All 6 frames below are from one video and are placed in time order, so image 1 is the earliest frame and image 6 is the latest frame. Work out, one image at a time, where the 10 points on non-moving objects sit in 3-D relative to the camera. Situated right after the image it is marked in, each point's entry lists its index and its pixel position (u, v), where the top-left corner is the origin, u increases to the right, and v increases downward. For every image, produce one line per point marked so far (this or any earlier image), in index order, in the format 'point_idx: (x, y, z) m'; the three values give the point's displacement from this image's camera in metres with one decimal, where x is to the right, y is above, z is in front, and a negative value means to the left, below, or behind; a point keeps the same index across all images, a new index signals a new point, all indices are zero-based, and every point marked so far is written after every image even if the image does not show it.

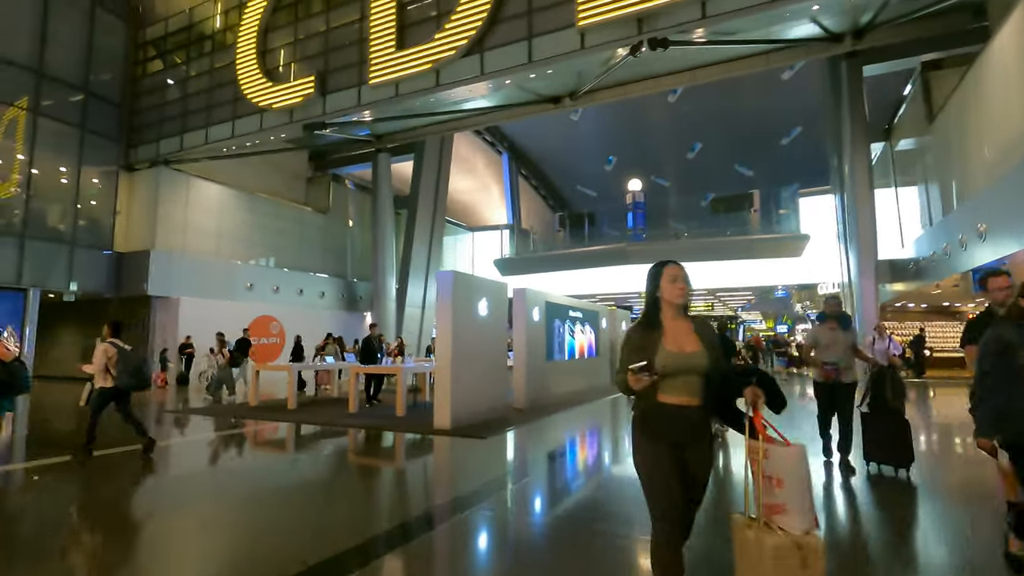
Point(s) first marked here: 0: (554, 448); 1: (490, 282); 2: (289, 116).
0: (+0.6, -2.5, +8.4) m
1: (-0.4, +0.1, +8.9) m
2: (-5.7, +4.4, +13.7) m
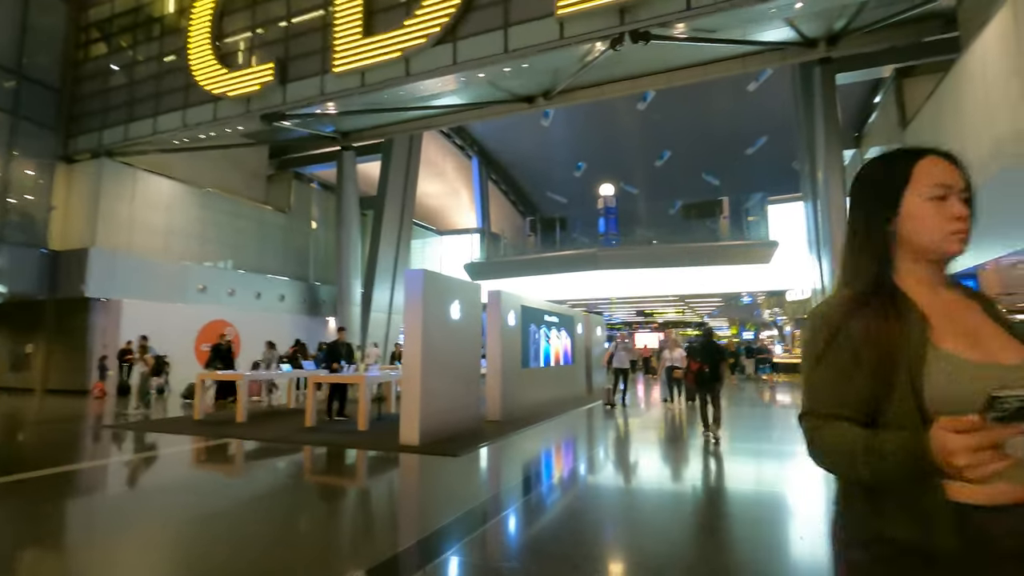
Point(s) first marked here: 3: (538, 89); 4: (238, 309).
0: (+0.2, -2.5, +7.8) m
1: (-0.8, +0.1, +8.3) m
2: (-6.3, +4.3, +12.8) m
3: (+0.8, +6.3, +16.9) m
4: (-9.0, -0.7, +17.7) m
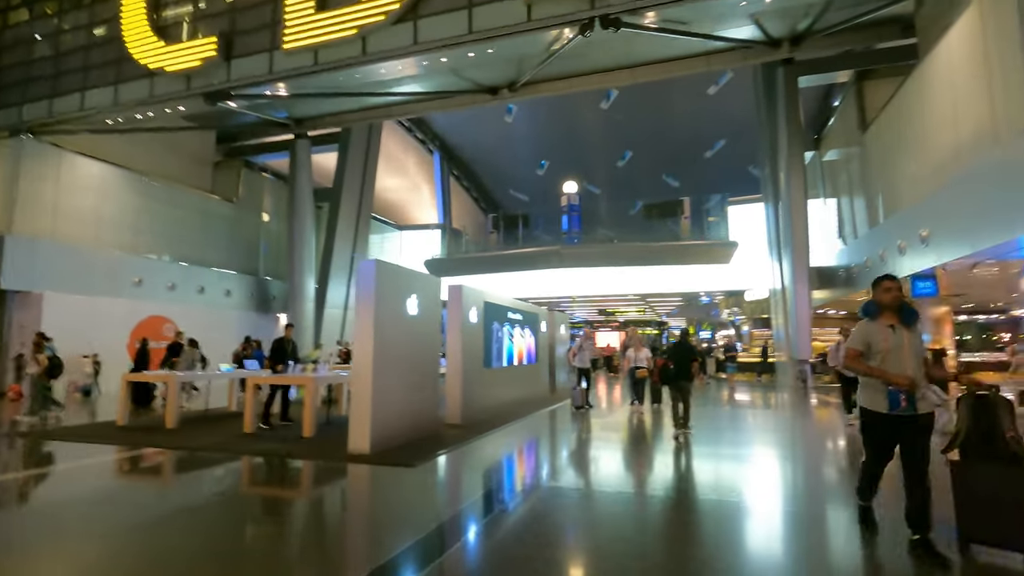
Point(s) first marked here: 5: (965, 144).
0: (-0.3, -2.4, +7.3) m
1: (-1.3, +0.2, +7.7) m
2: (-7.1, +4.5, +11.8) m
3: (-0.3, +6.4, +16.4) m
4: (-10.2, -0.5, +16.5) m
5: (+7.6, +2.4, +9.0) m
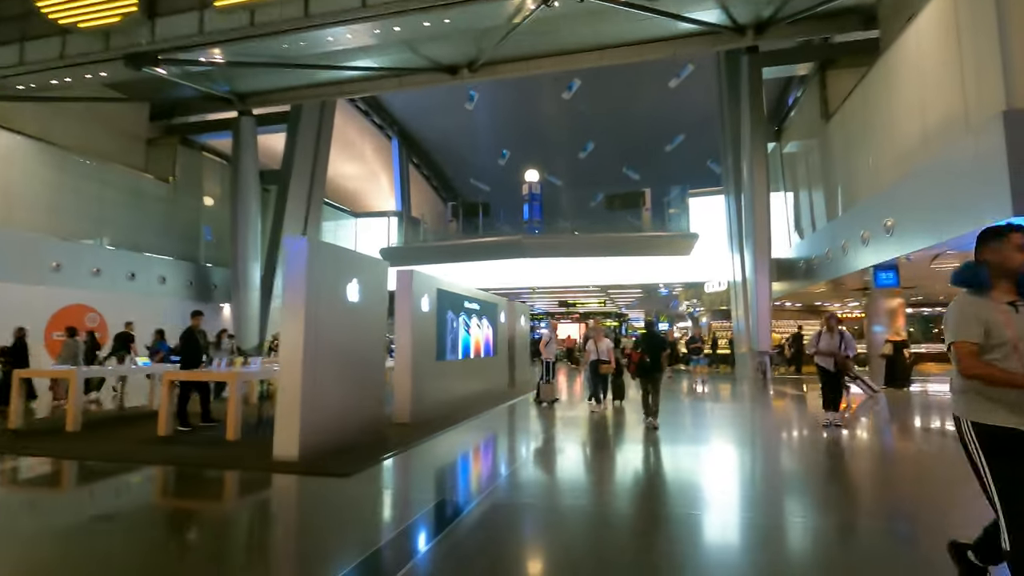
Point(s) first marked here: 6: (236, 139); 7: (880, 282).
0: (-0.9, -2.2, +6.7) m
1: (-1.9, +0.4, +7.0) m
2: (-7.9, +4.8, +10.5) m
3: (-1.4, +6.7, +15.7) m
4: (-11.4, -0.1, +15.1) m
5: (+6.9, +2.6, +8.9) m
6: (-9.6, +5.2, +18.8) m
7: (+7.5, +0.1, +10.9) m
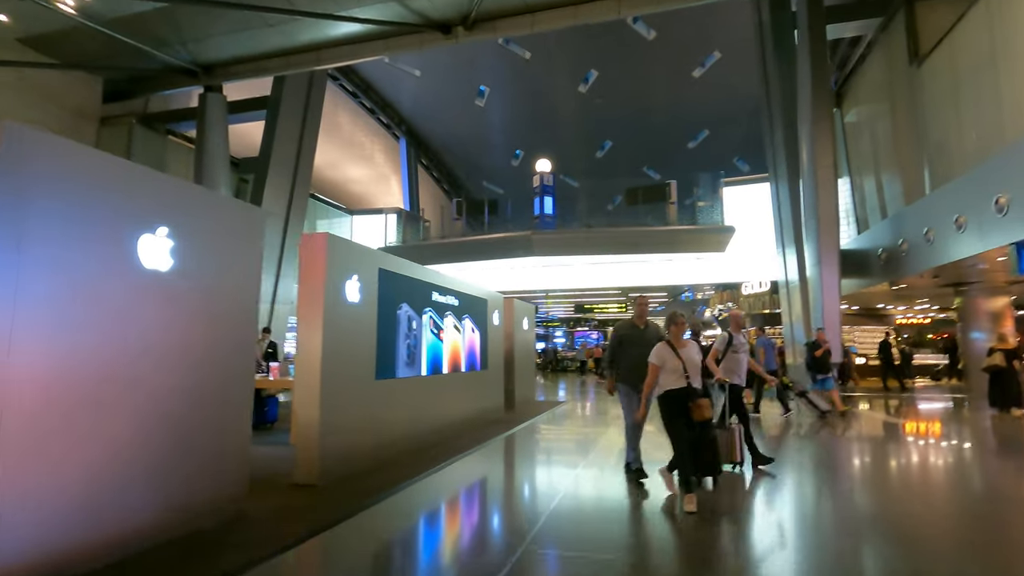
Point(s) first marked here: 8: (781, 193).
0: (-1.1, -2.0, +3.9) m
1: (-2.1, +0.6, +4.3) m
2: (-8.0, +4.9, +8.1) m
3: (-1.4, +6.7, +13.1) m
4: (-11.3, -0.1, +12.7) m
5: (+6.8, +2.7, +5.9) m
6: (-9.5, +5.2, +16.4) m
7: (+7.4, +0.3, +7.9) m
8: (+7.5, +2.7, +14.9) m
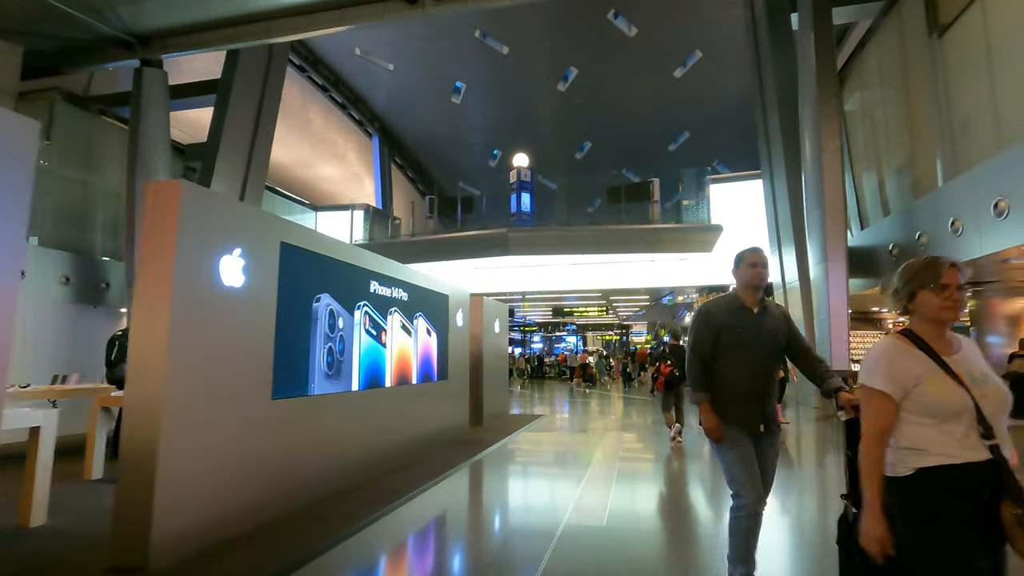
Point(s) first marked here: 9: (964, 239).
0: (-1.3, -1.9, +2.4) m
1: (-2.3, +0.7, +2.8) m
2: (-8.4, +5.0, +6.4) m
3: (-1.9, +6.8, +11.6) m
4: (-11.9, 0.0, +10.8) m
5: (+6.5, +2.8, +4.8) m
6: (-10.2, +5.2, +14.7) m
7: (+7.0, +0.3, +6.8) m
8: (+6.8, +2.6, +13.8) m
9: (+7.5, +0.8, +8.9) m
